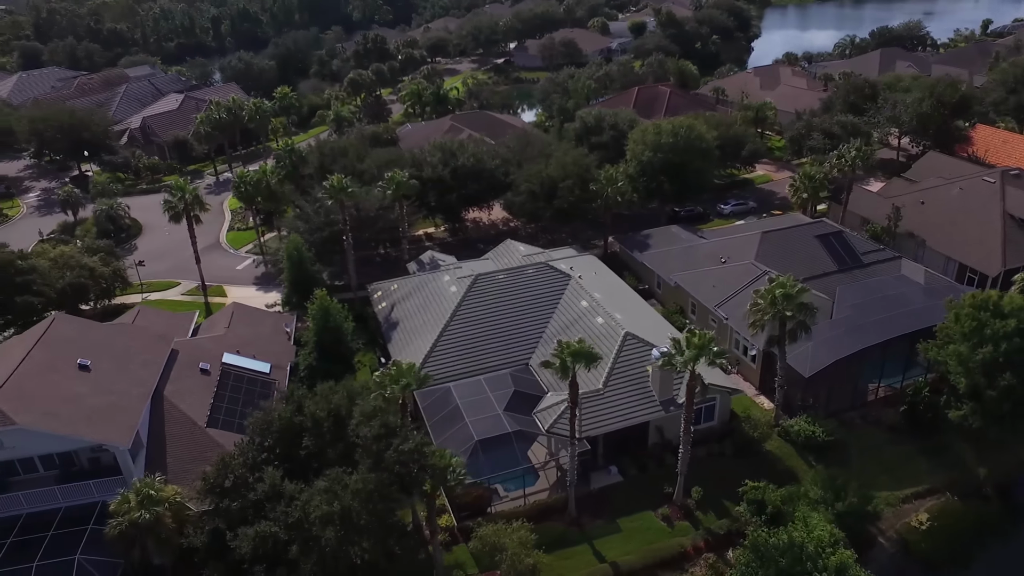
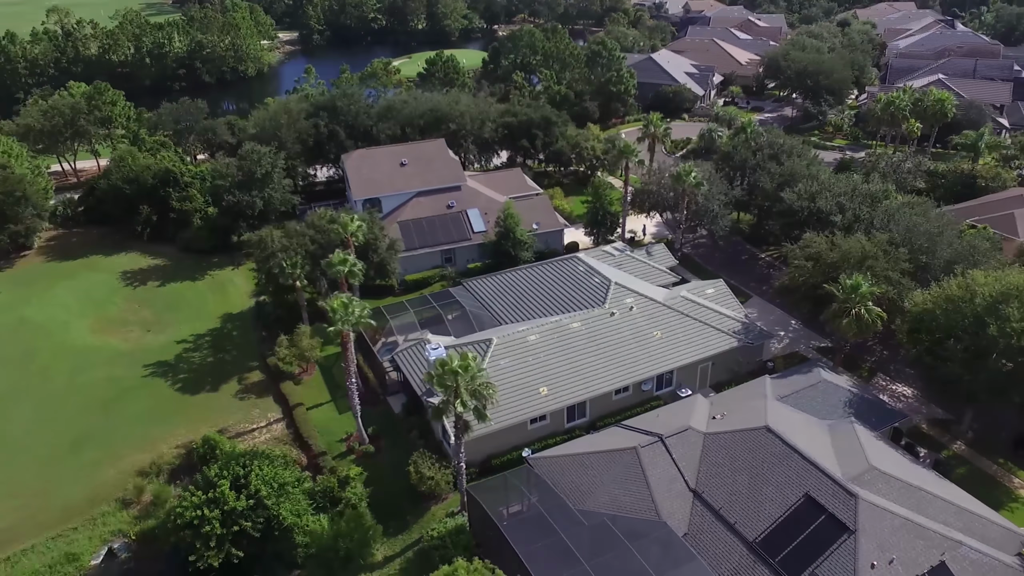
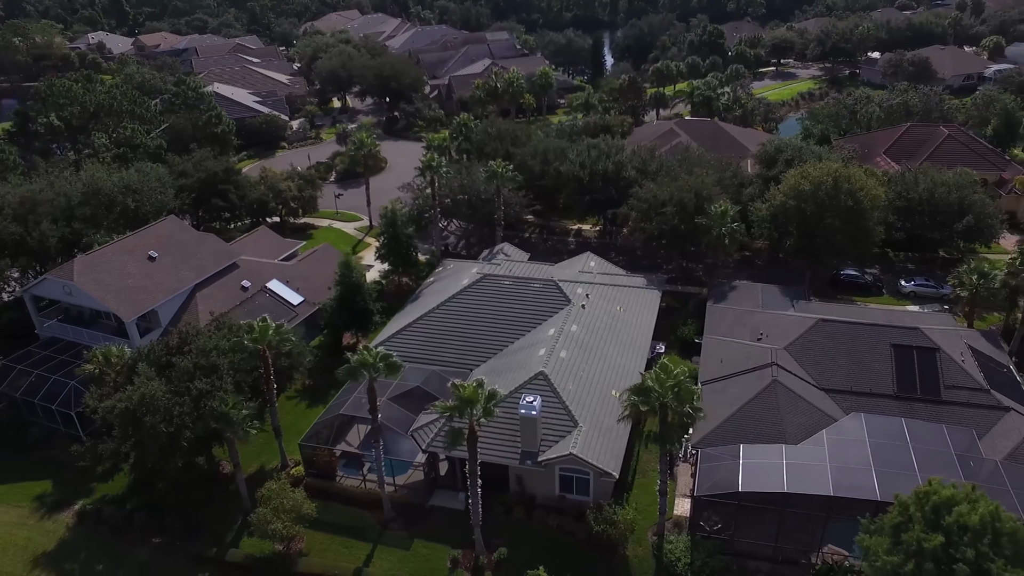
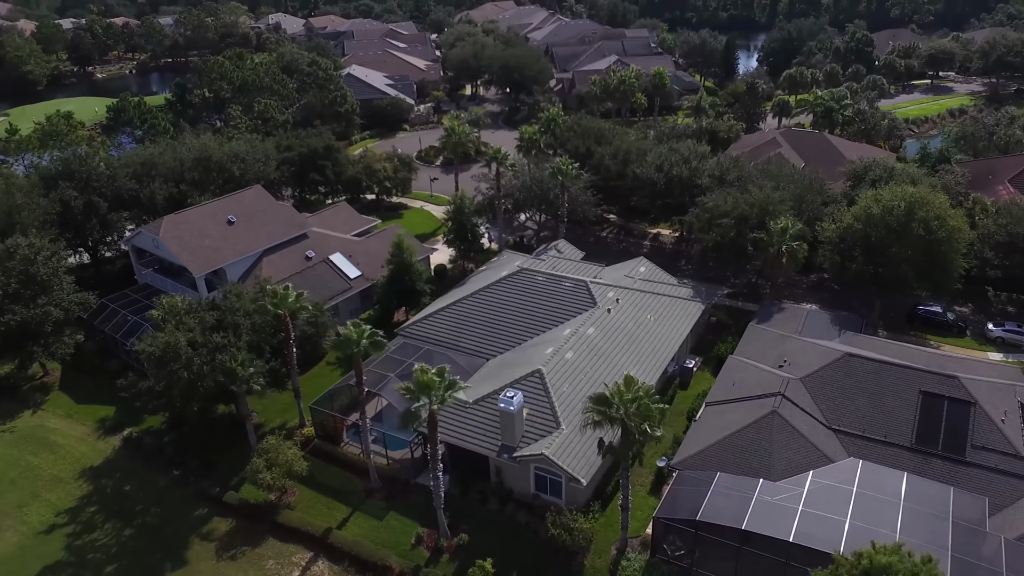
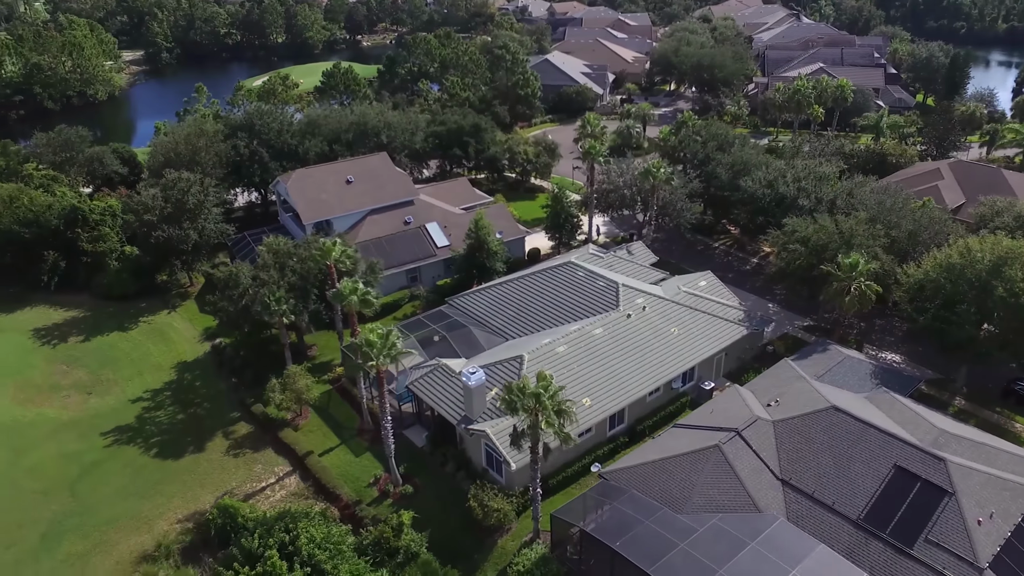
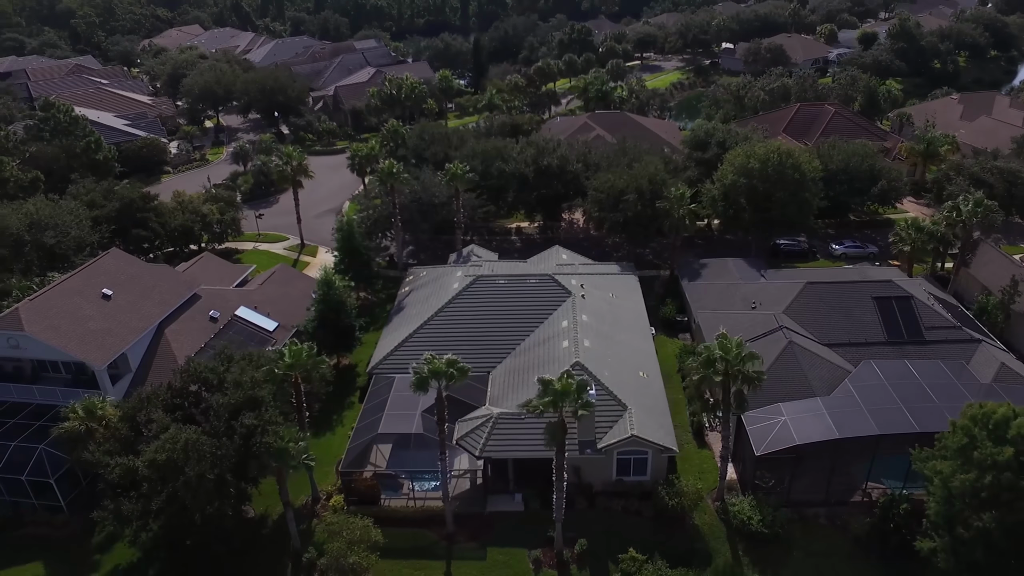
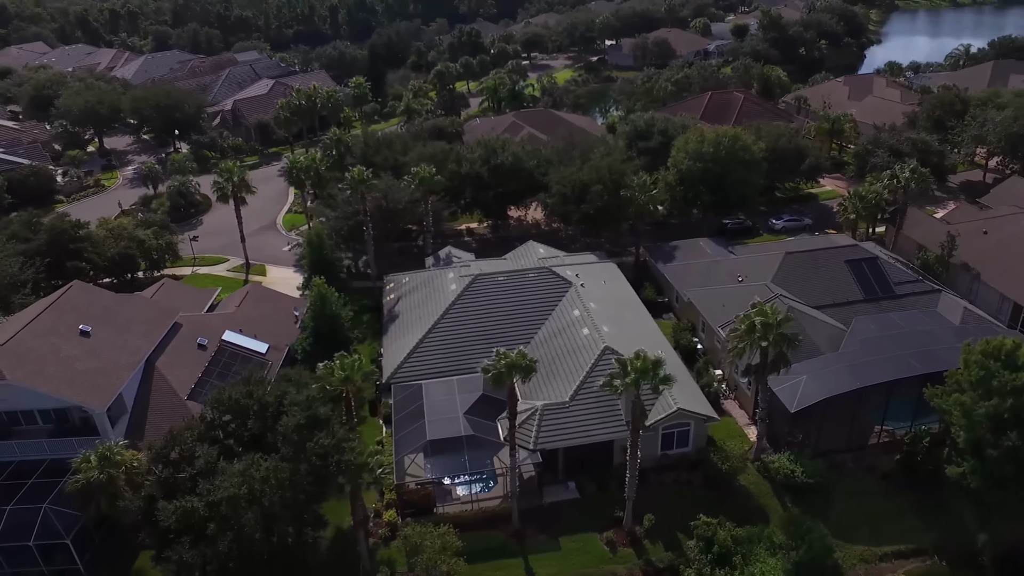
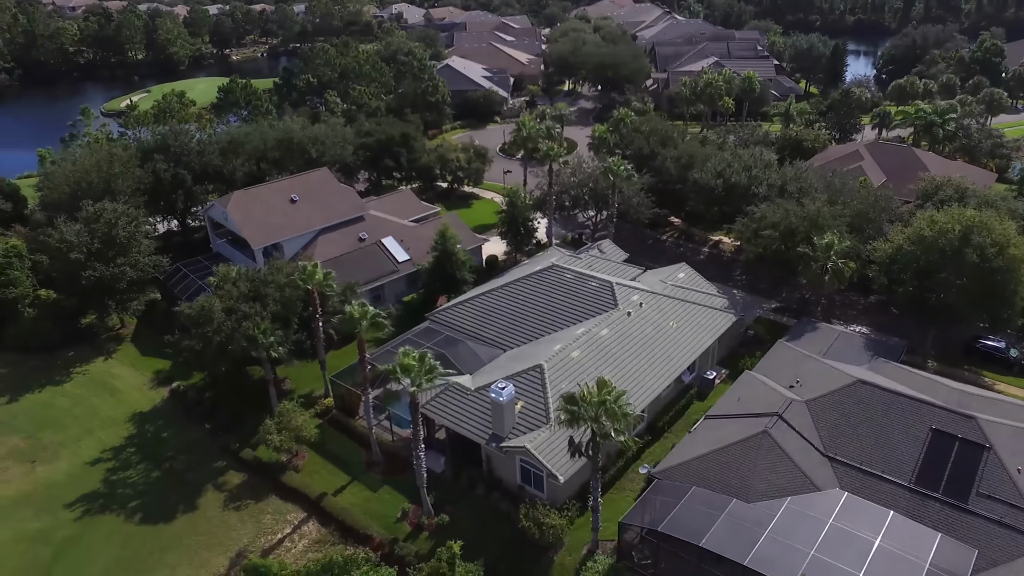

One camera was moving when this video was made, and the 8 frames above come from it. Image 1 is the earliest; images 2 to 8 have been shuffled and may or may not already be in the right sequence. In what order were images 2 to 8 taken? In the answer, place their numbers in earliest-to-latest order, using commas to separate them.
7, 6, 3, 4, 8, 5, 2
